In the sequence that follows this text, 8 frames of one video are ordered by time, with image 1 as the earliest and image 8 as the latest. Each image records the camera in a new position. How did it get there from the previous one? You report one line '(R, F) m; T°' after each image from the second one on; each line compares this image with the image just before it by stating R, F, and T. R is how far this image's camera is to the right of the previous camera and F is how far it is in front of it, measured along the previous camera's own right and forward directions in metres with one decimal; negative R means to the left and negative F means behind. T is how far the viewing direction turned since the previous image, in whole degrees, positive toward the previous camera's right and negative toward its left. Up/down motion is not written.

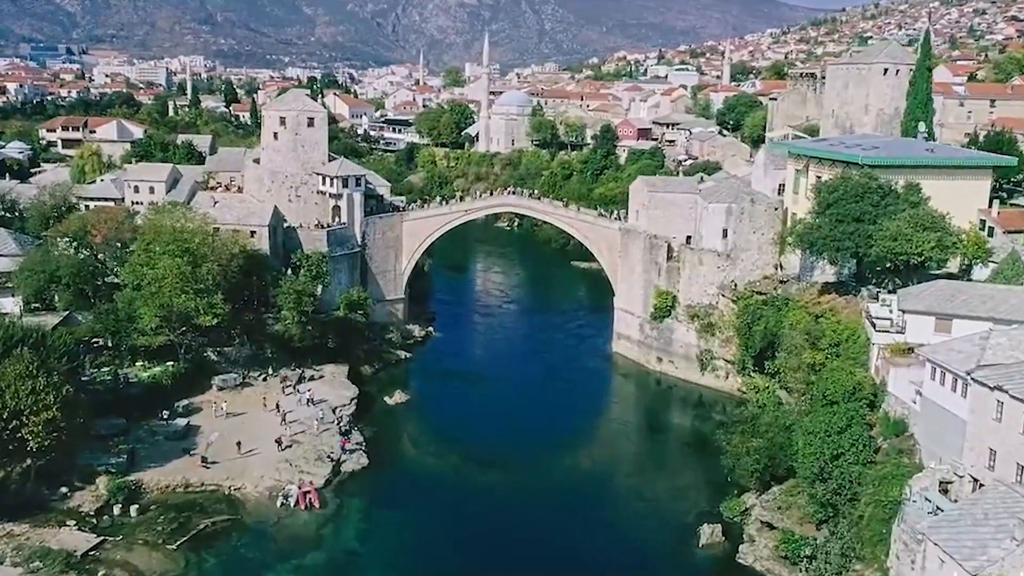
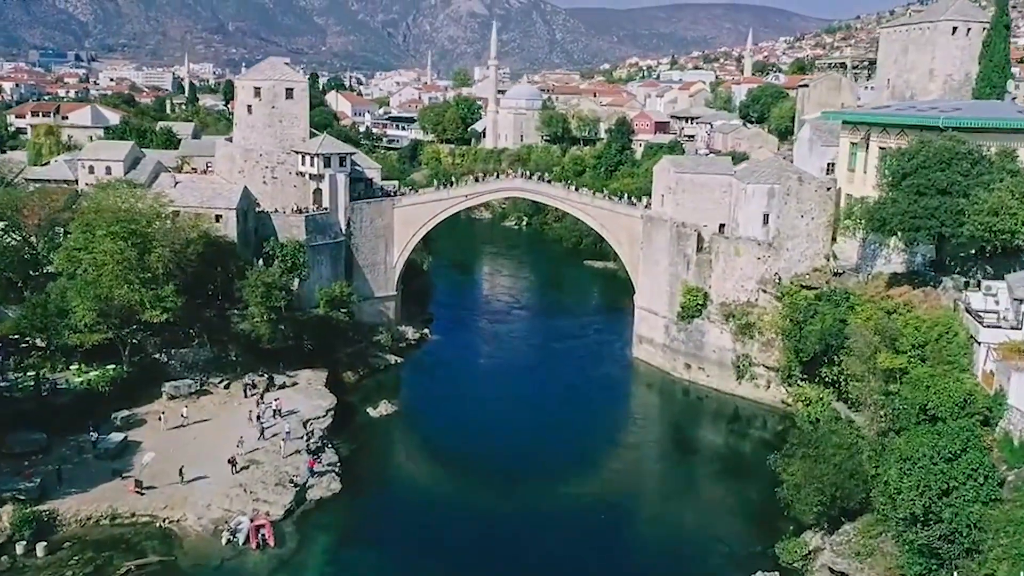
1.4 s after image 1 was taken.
(+0.1, +5.0) m; -1°
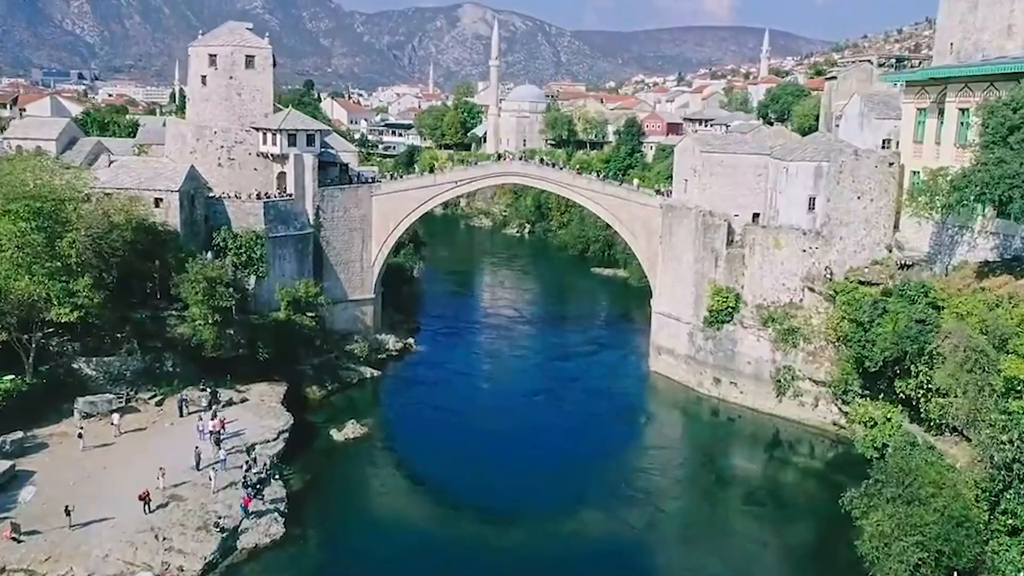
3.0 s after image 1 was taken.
(+0.3, +5.1) m; 0°
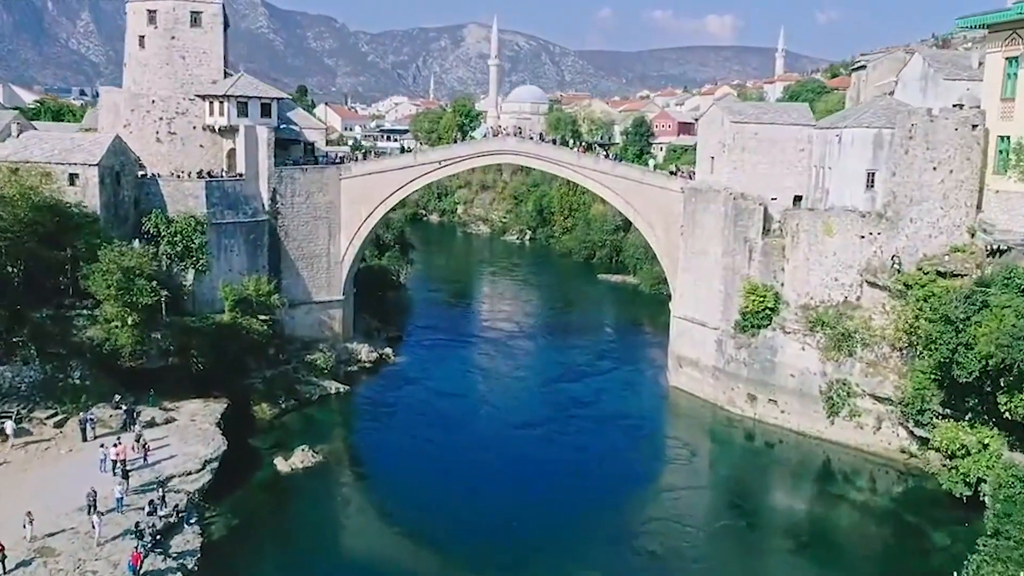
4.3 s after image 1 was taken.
(+0.3, +4.7) m; 0°
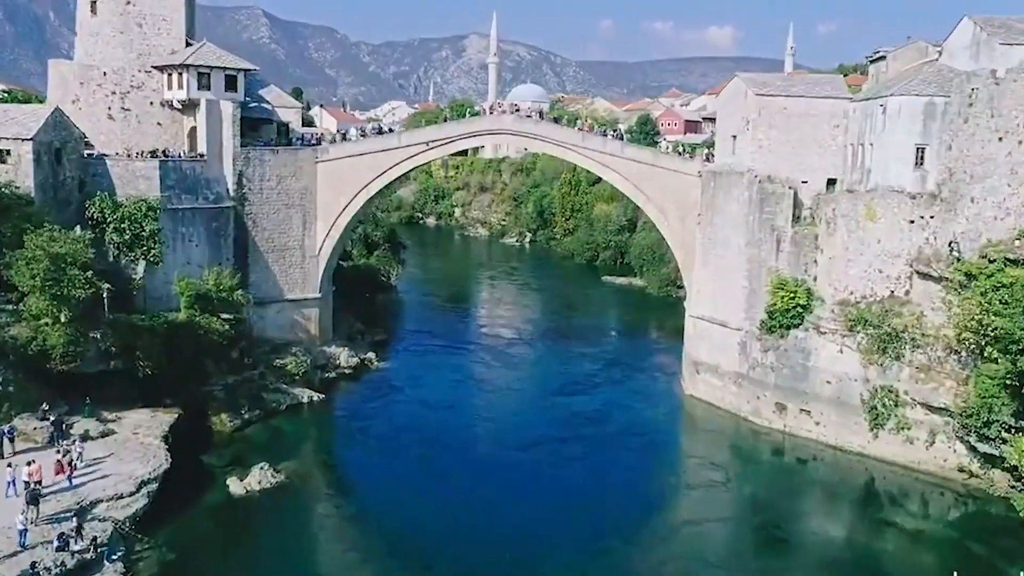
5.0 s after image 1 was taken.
(+0.1, +2.8) m; 0°
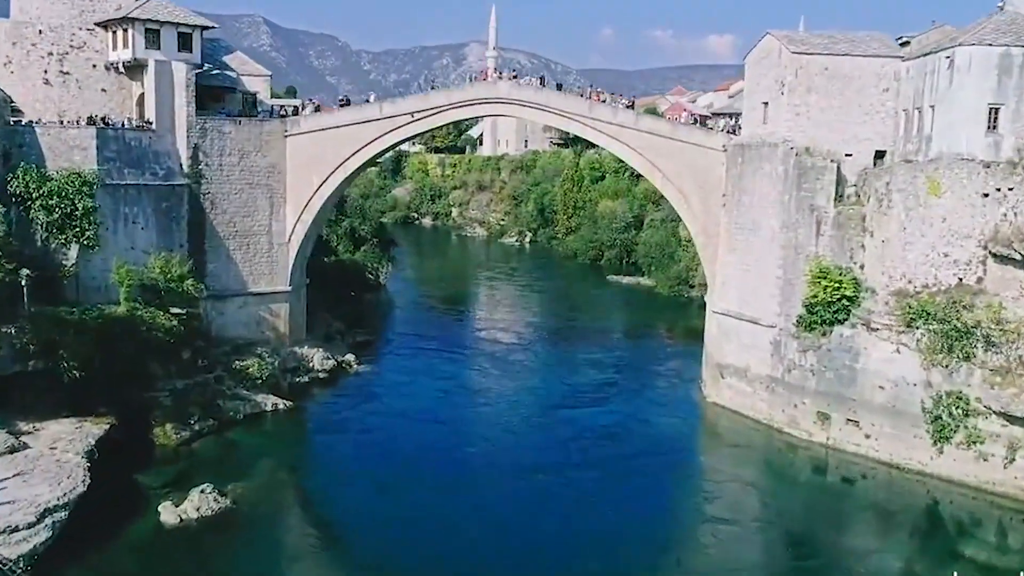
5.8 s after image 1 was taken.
(+0.1, +2.9) m; 0°
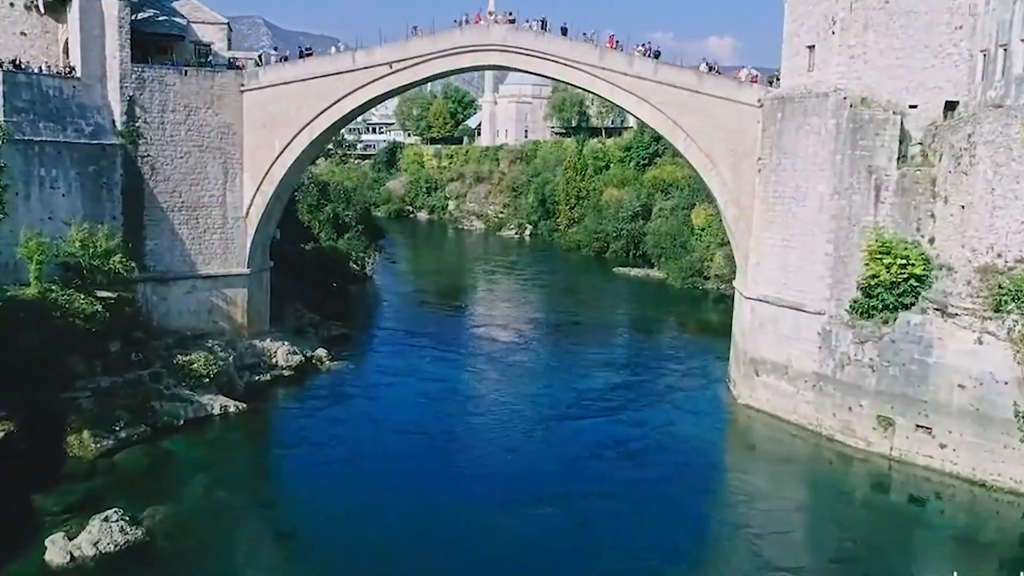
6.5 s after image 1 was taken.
(+0.1, +3.0) m; 0°
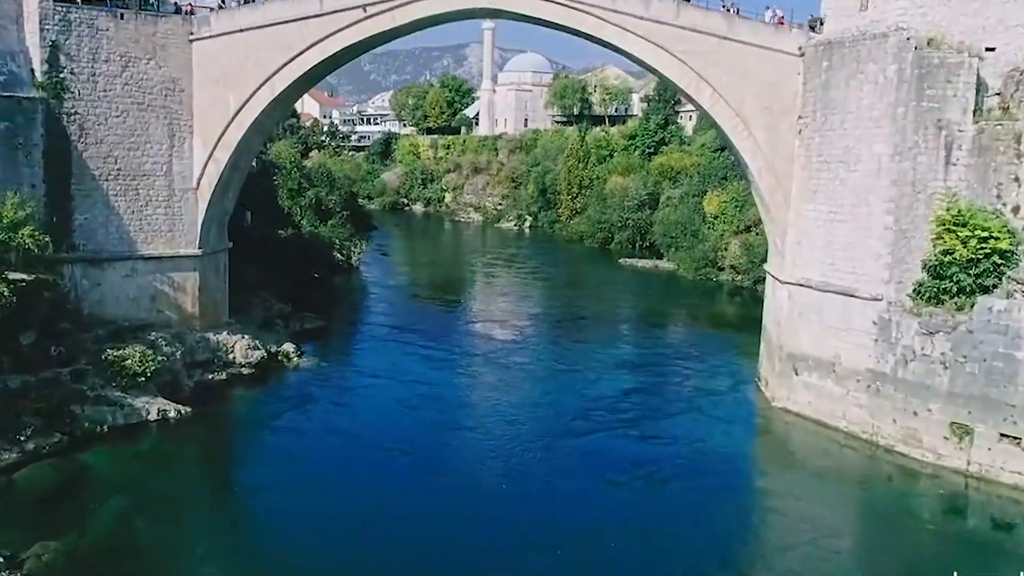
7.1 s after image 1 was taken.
(+0.1, +2.5) m; 0°
